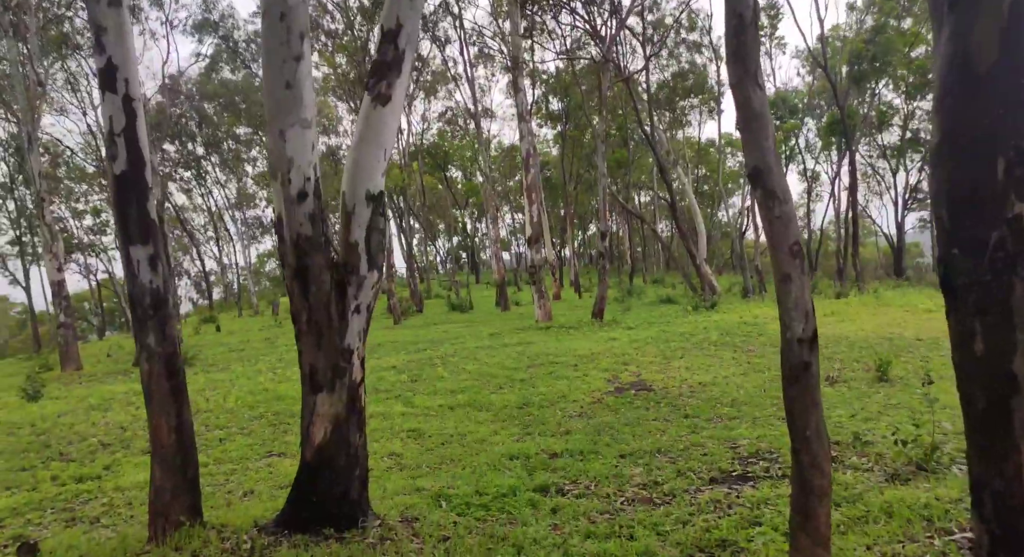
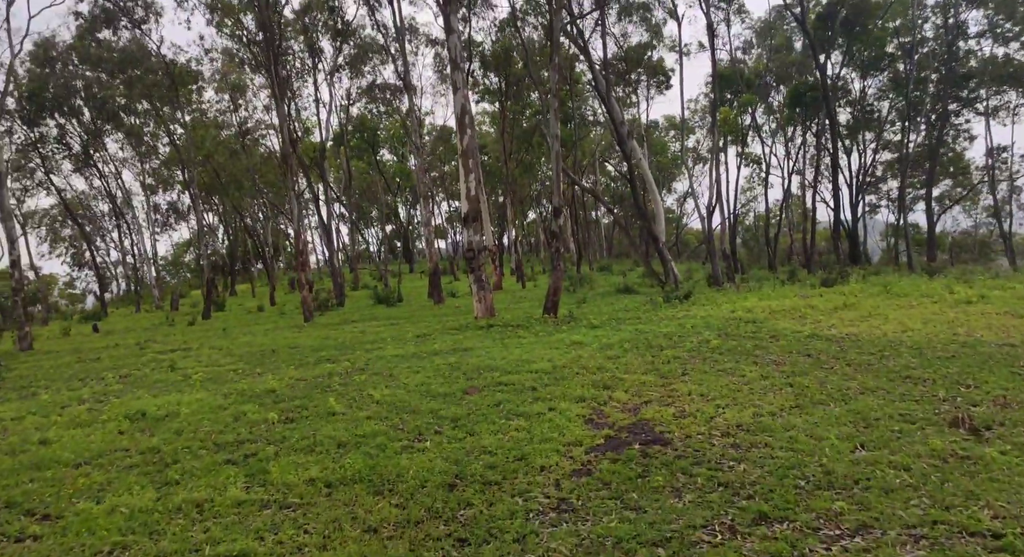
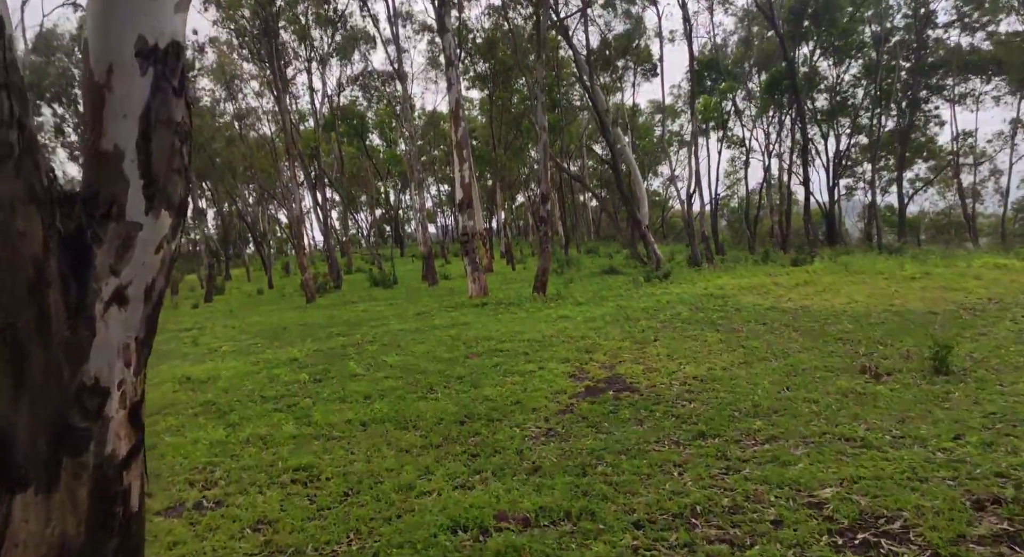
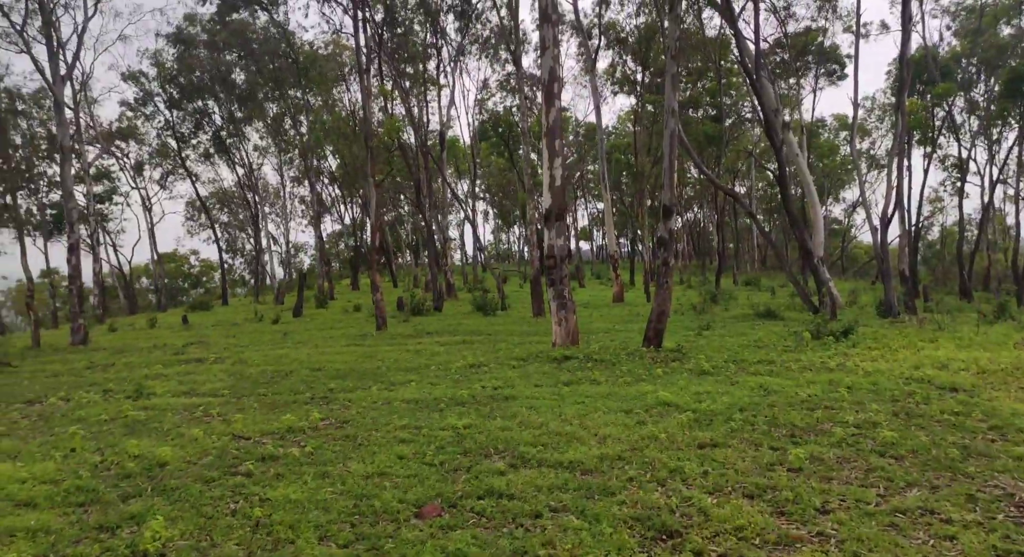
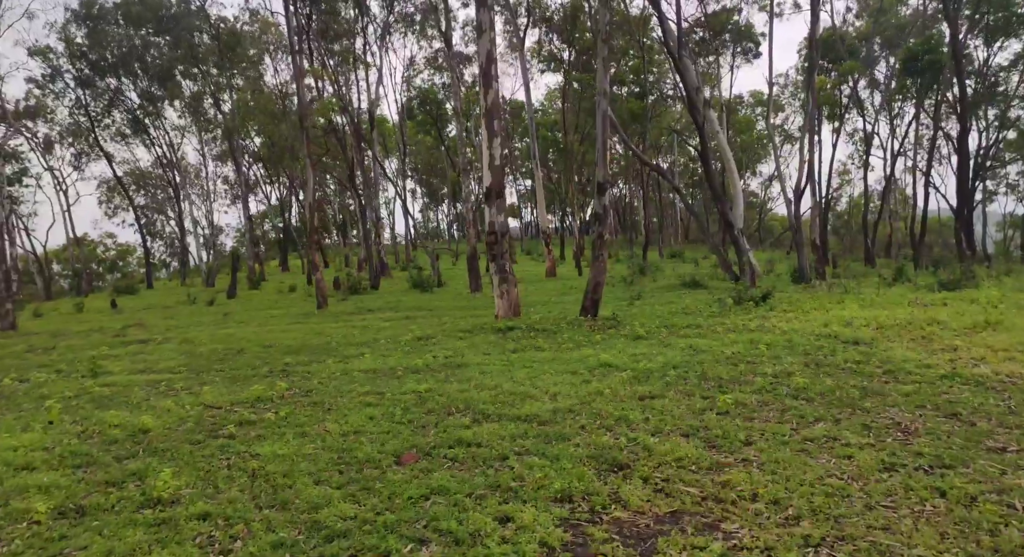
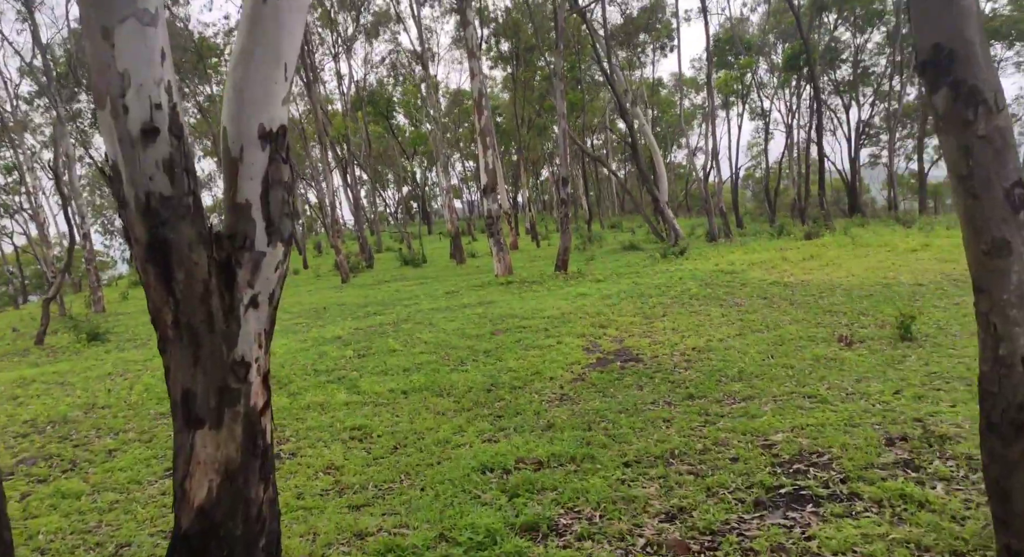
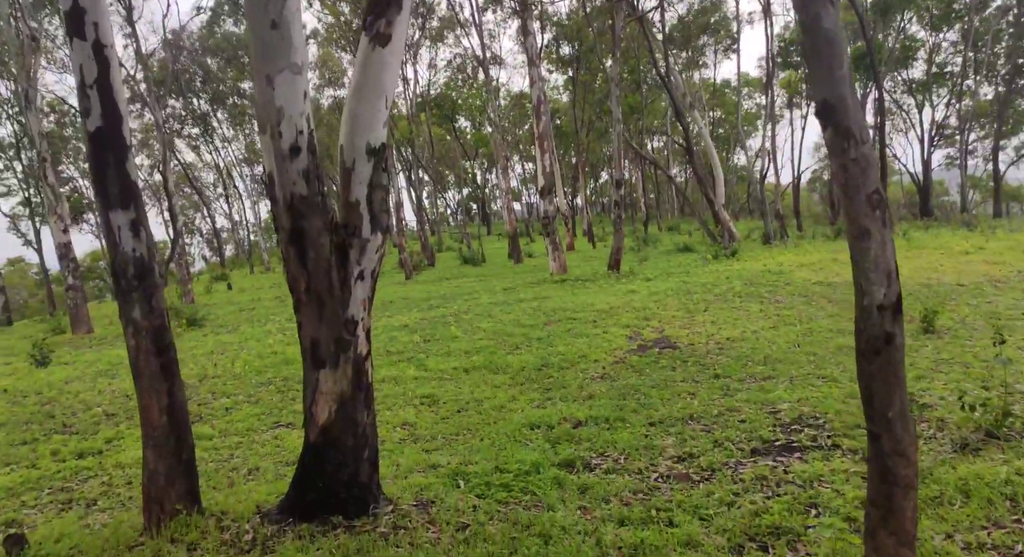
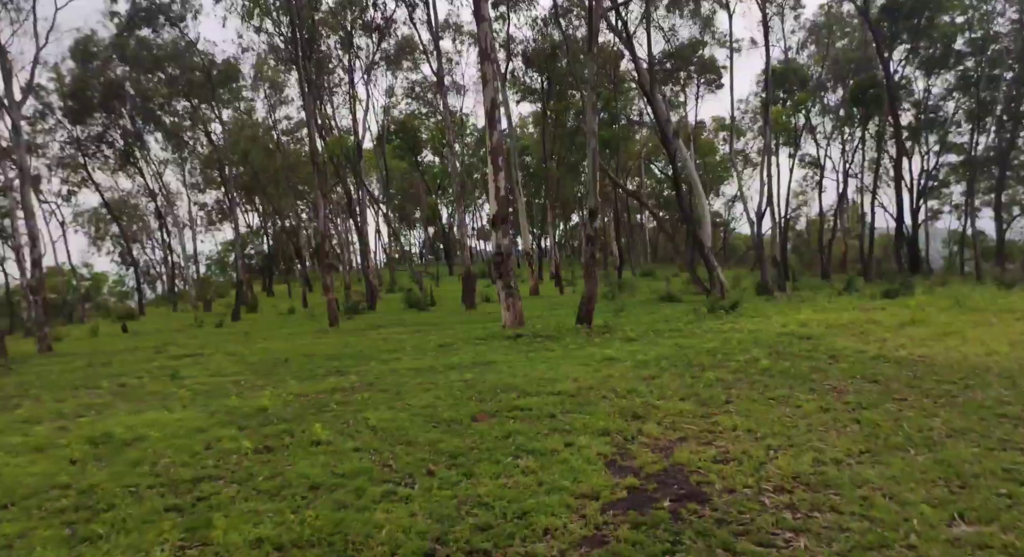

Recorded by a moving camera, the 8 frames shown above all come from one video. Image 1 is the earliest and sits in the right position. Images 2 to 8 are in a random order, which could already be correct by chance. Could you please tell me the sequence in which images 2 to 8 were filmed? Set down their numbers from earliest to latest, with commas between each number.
7, 6, 3, 2, 8, 5, 4
